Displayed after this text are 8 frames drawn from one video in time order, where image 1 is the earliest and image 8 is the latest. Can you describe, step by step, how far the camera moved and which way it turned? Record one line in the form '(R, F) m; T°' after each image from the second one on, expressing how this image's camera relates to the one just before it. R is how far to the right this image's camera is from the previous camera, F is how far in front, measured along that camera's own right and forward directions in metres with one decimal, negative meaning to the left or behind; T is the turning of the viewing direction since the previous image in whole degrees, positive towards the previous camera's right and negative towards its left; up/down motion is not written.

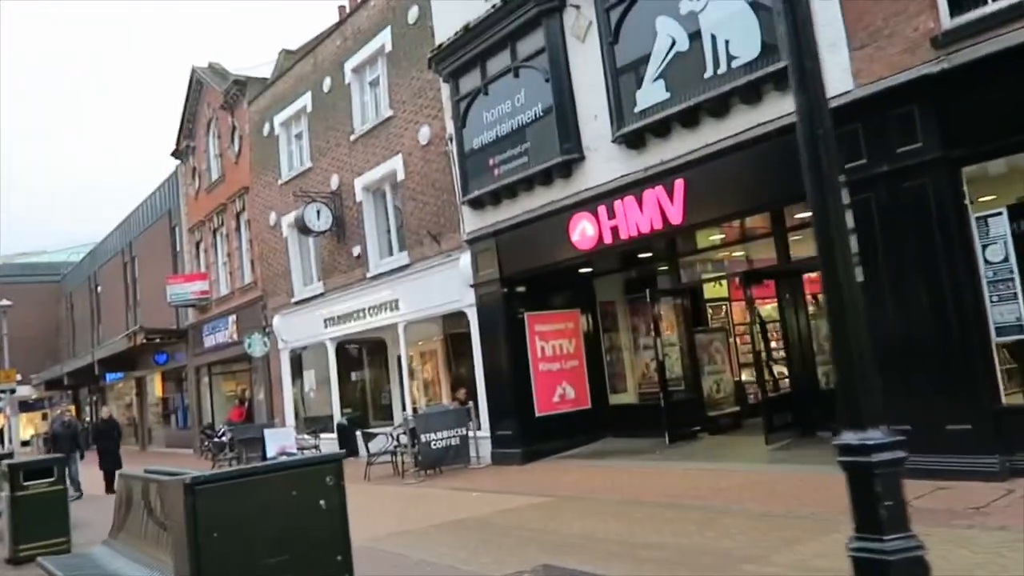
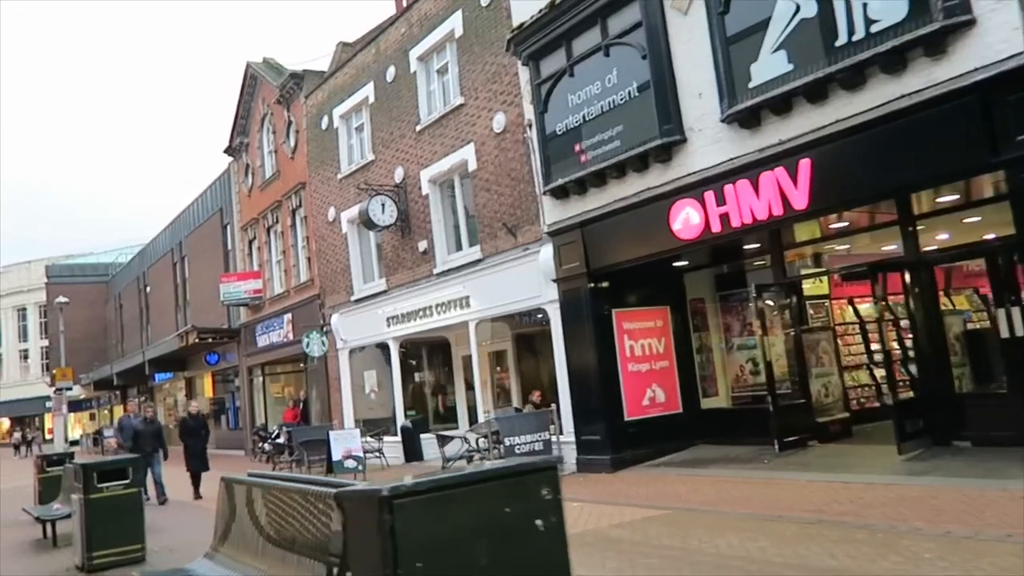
(-0.9, +0.9) m; -2°
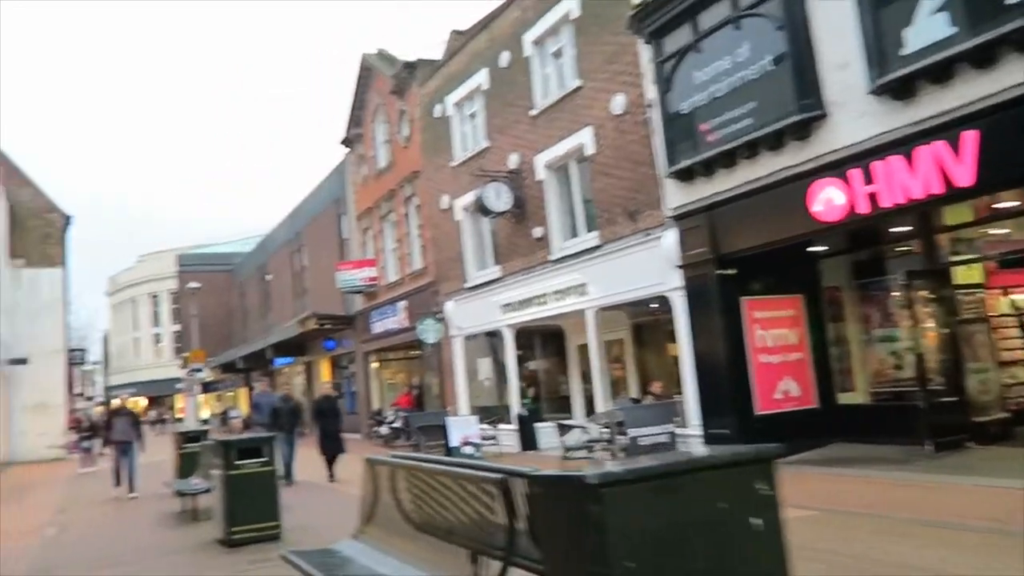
(-0.3, +0.3) m; -7°
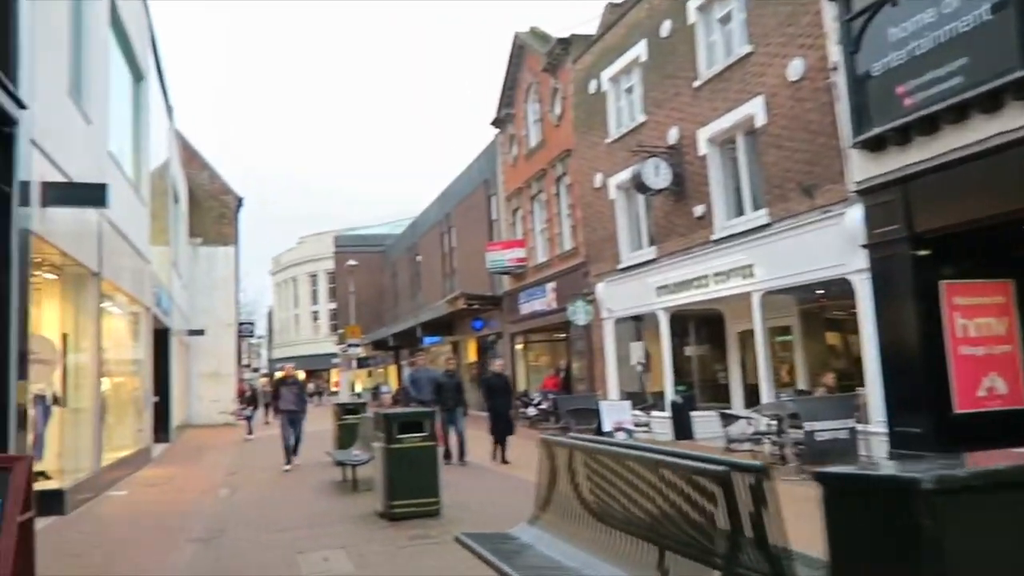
(-0.3, +0.5) m; -10°
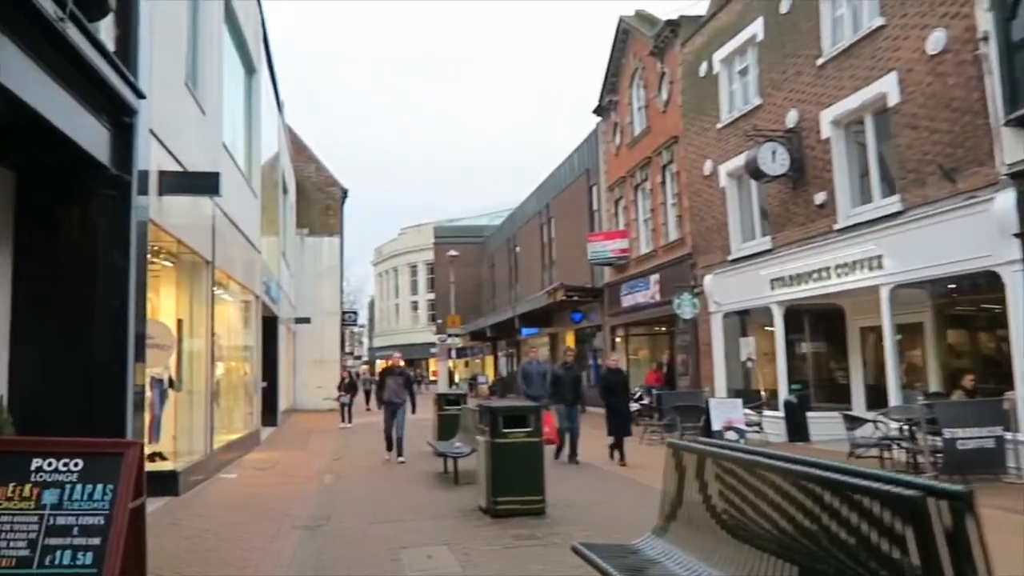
(-0.2, +0.4) m; -7°
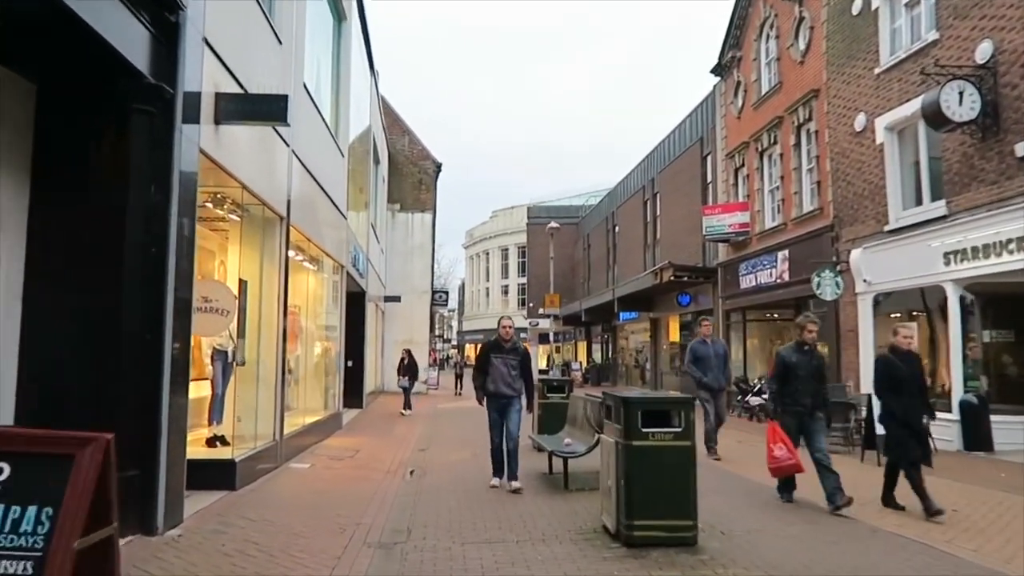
(-0.4, +2.1) m; -7°
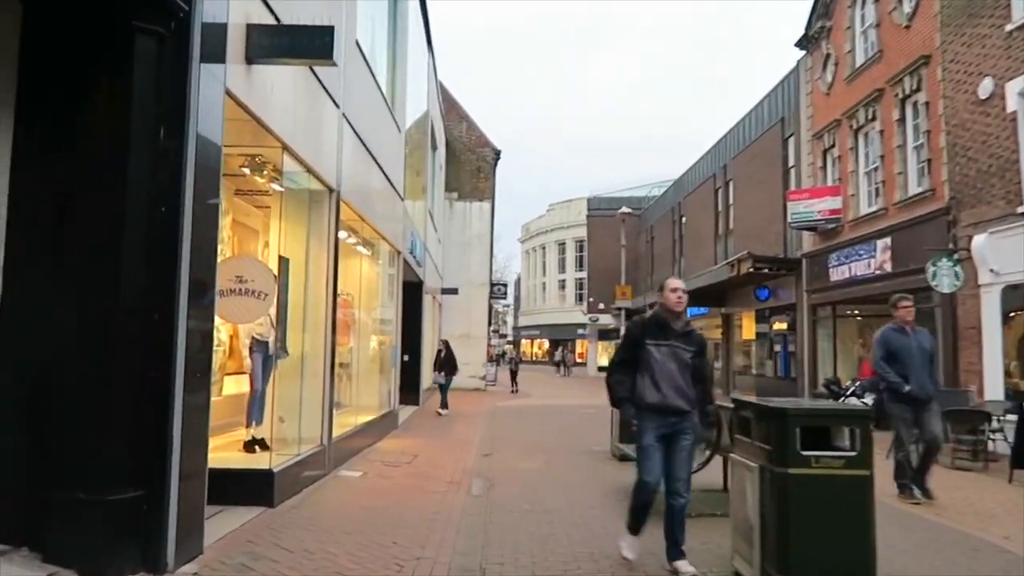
(-0.3, +1.5) m; -4°
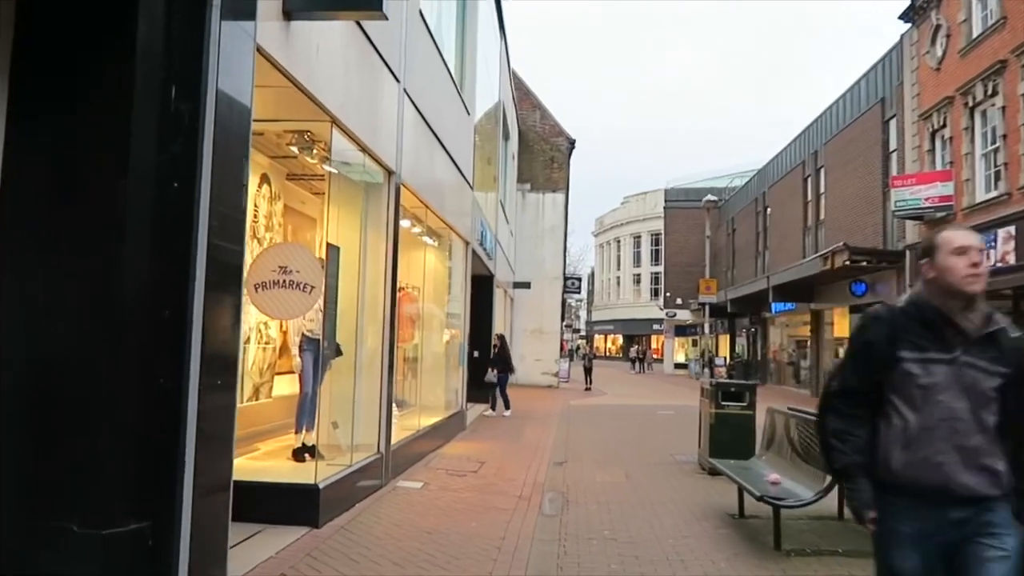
(-0.1, +1.0) m; -5°
